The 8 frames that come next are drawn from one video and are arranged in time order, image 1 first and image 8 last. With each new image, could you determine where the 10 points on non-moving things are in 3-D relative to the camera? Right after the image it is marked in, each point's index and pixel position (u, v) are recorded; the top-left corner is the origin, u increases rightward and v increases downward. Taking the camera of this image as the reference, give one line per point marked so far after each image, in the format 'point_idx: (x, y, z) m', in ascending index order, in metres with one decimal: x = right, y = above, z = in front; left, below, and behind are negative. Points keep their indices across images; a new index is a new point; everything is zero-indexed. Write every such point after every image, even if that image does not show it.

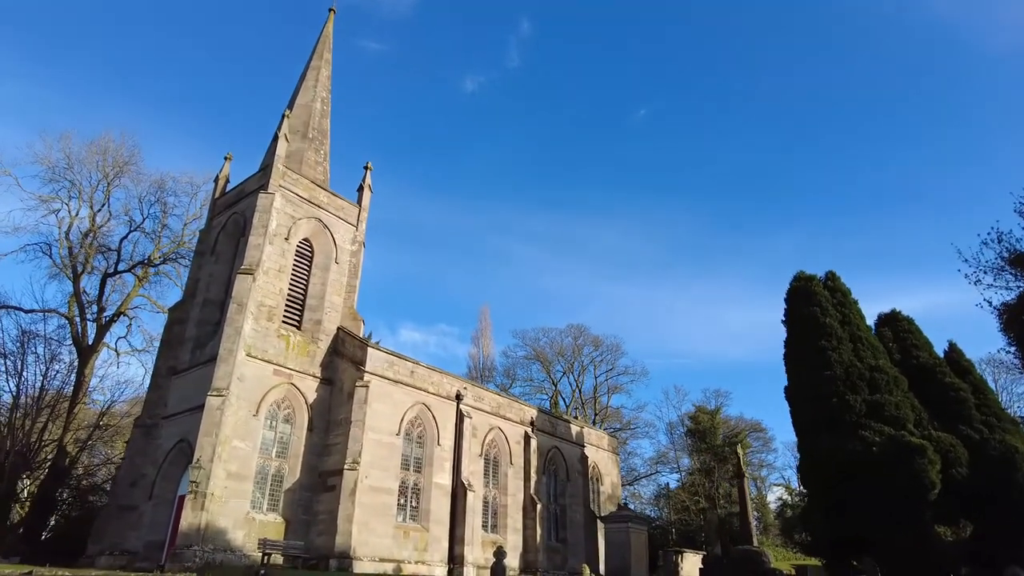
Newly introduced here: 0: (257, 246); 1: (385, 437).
0: (-7.6, +1.3, +19.8) m
1: (-3.7, -4.4, +19.5) m
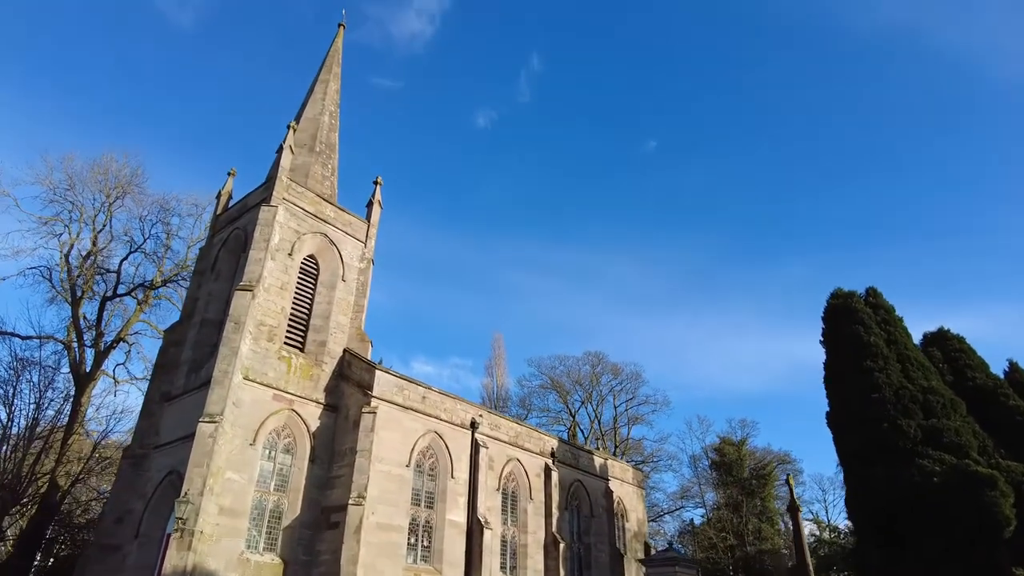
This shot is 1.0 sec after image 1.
0: (-7.1, +0.8, +18.5) m
1: (-3.2, -4.8, +17.8) m
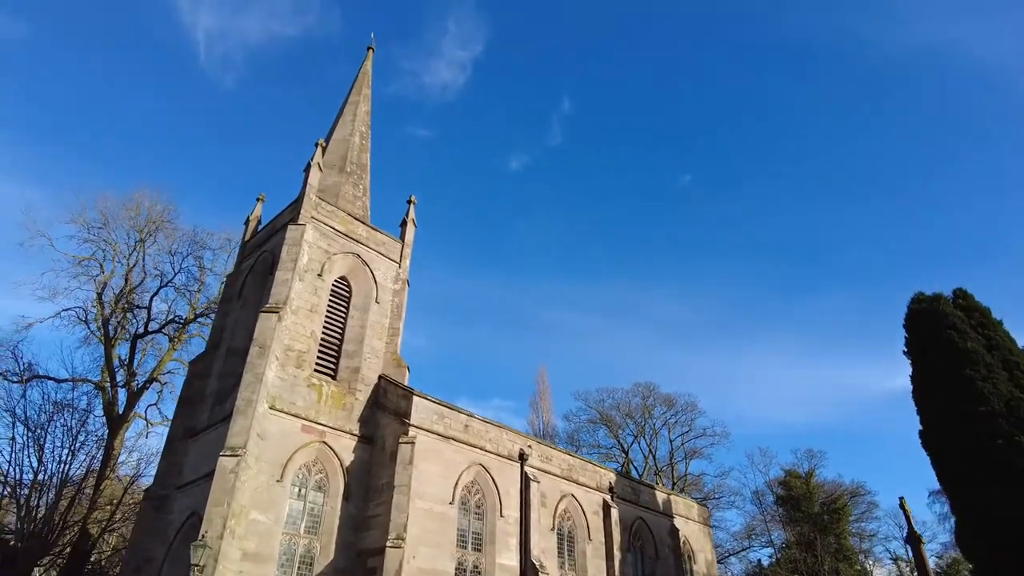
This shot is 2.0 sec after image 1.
0: (-5.9, +0.2, +17.2) m
1: (-1.8, -5.2, +15.9) m
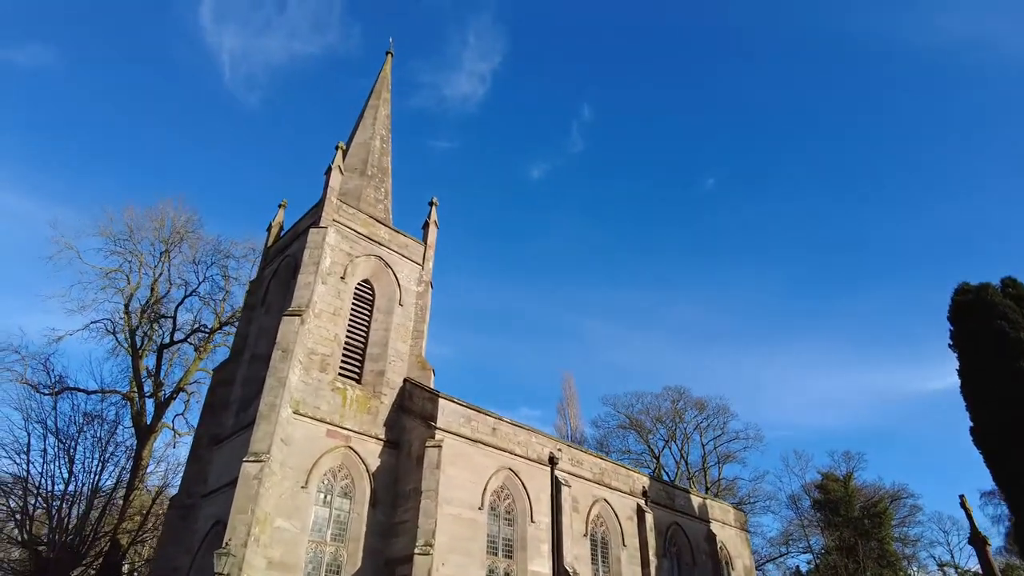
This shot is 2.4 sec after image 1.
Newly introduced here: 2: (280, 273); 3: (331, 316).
0: (-5.2, +0.1, +16.9) m
1: (-1.1, -5.2, +15.4) m
2: (-6.9, +0.4, +19.6) m
3: (-4.7, -0.7, +17.3) m
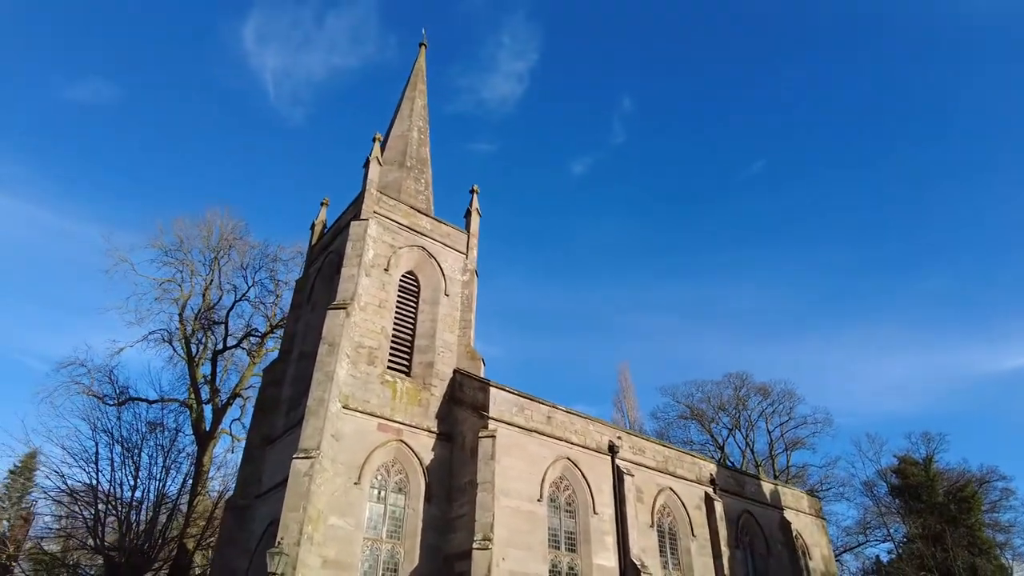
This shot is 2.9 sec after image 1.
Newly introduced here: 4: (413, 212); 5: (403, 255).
0: (-4.0, +0.3, +16.5) m
1: (+0.3, -4.8, +14.7) m
2: (-5.5, +0.5, +19.3) m
3: (-3.4, -0.5, +16.9) m
4: (-2.9, +2.2, +19.4) m
5: (-3.0, +0.9, +18.4) m
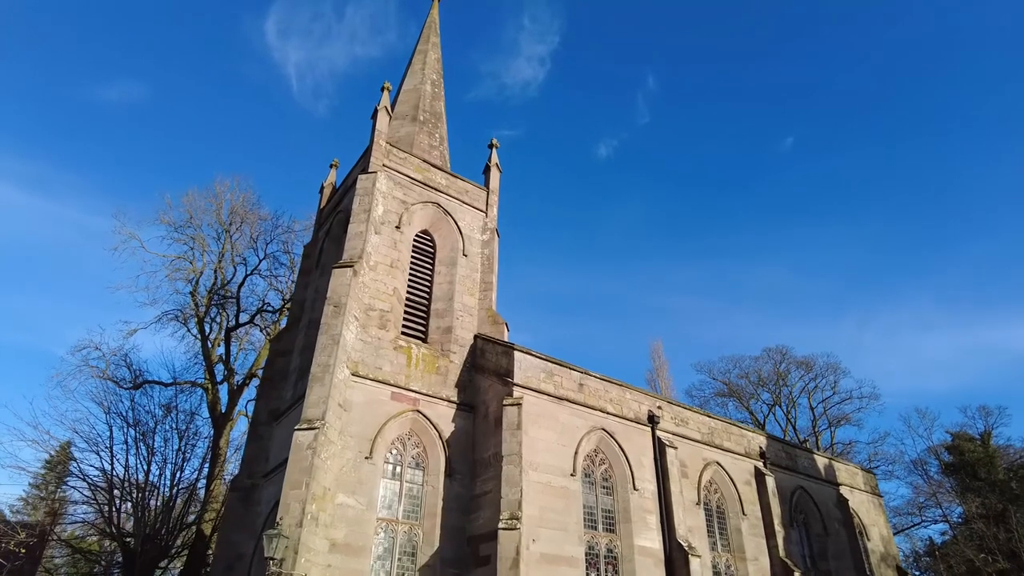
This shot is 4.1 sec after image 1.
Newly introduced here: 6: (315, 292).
0: (-3.5, +1.2, +15.0) m
1: (+0.8, -3.8, +13.1) m
2: (-4.8, +1.5, +17.9) m
3: (-2.9, +0.4, +15.3) m
4: (-2.3, +3.3, +17.8) m
5: (-2.4, +1.9, +16.8) m
6: (-5.1, -0.1, +17.1) m
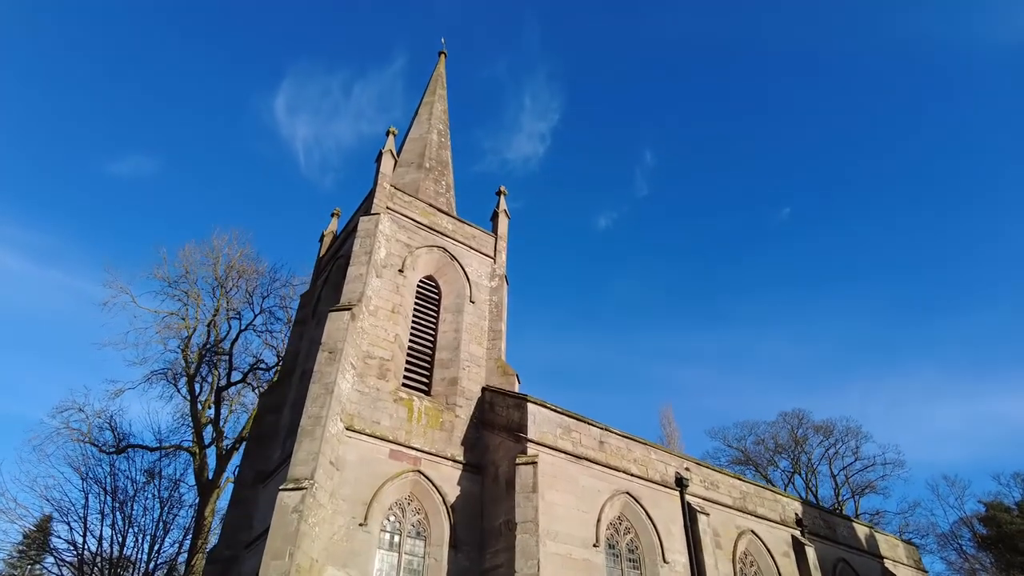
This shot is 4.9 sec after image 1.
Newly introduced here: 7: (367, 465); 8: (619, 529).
0: (-3.2, +0.2, +13.9) m
1: (+1.1, -4.5, +11.5) m
2: (-4.6, +0.2, +16.8) m
3: (-2.6, -0.6, +14.1) m
4: (-2.0, +2.0, +16.8) m
5: (-2.2, +0.7, +15.7) m
6: (-4.8, -1.3, +15.8) m
7: (-2.6, -3.1, +11.7) m
8: (+2.0, -4.6, +12.6) m
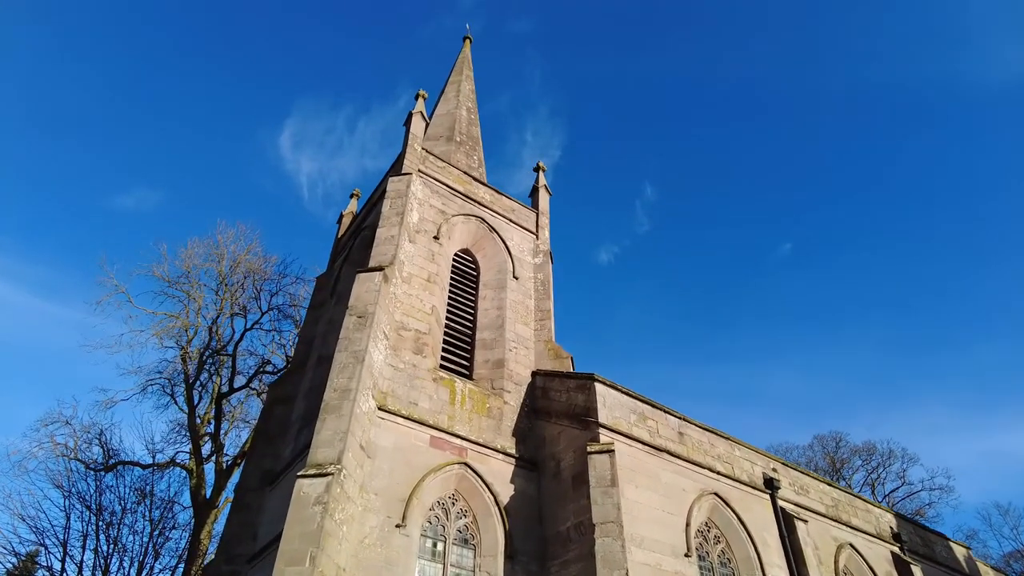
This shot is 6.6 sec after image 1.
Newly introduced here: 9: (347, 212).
0: (-2.2, +0.9, +11.8) m
1: (+2.1, -3.8, +9.2) m
2: (-3.6, +0.7, +14.7) m
3: (-1.6, +0.1, +12.0) m
4: (-1.0, +2.4, +14.9) m
5: (-1.2, +1.3, +13.7) m
6: (-3.8, -0.8, +13.7) m
7: (-1.5, -2.4, +9.5) m
8: (+3.1, -3.8, +10.3) m
9: (-4.4, +2.0, +17.4) m
